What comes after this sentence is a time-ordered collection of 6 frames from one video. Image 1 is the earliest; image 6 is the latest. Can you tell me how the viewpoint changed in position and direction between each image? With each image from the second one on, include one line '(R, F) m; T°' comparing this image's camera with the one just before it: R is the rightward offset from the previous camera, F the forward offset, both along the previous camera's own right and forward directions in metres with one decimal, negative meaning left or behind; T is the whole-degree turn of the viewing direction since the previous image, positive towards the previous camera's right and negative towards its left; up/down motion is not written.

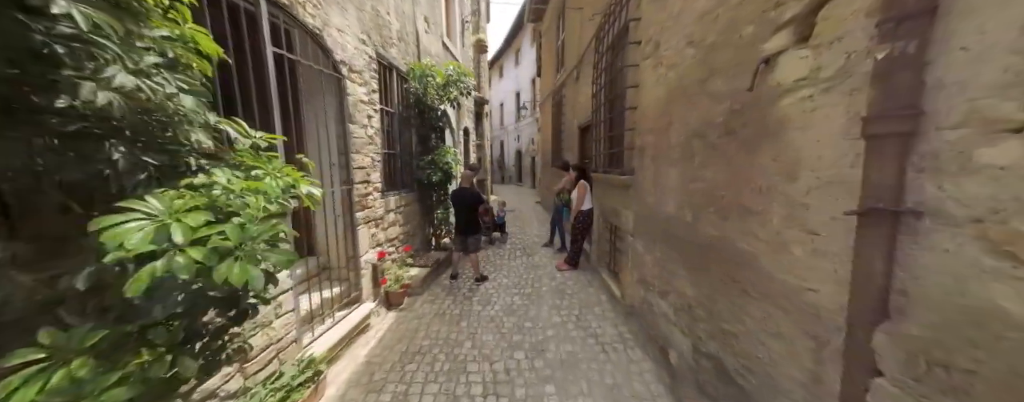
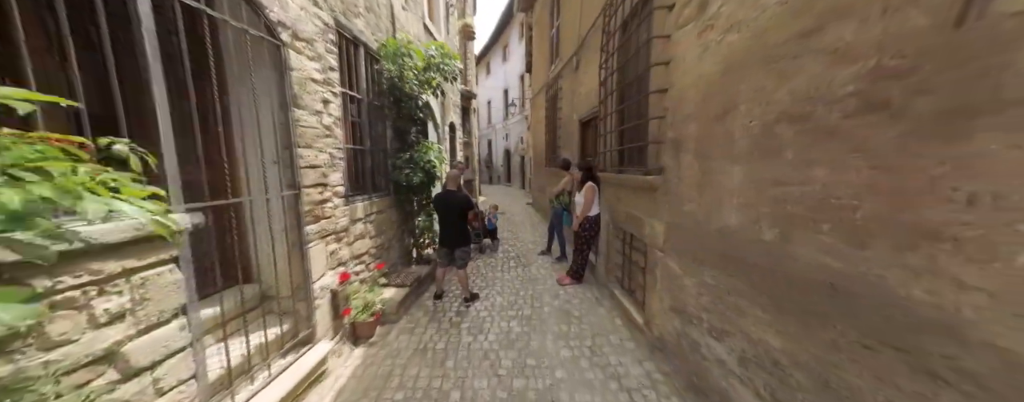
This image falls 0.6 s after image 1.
(-0.1, +0.7) m; +3°
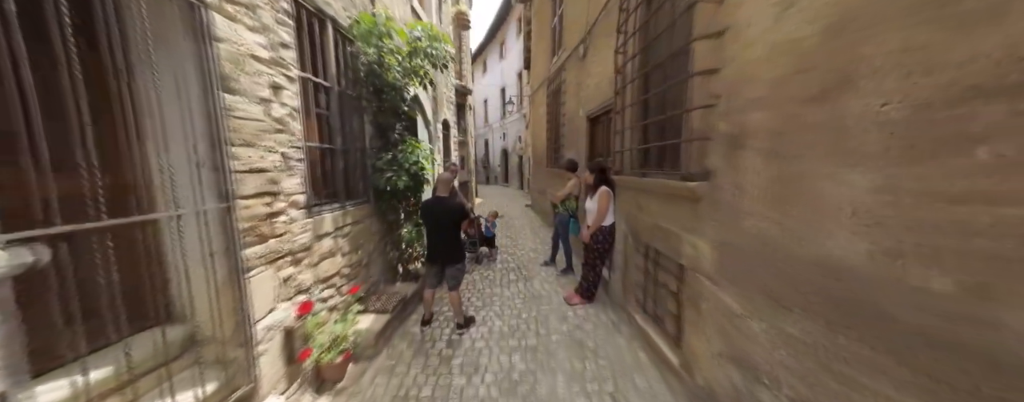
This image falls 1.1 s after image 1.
(0.0, +0.6) m; +1°
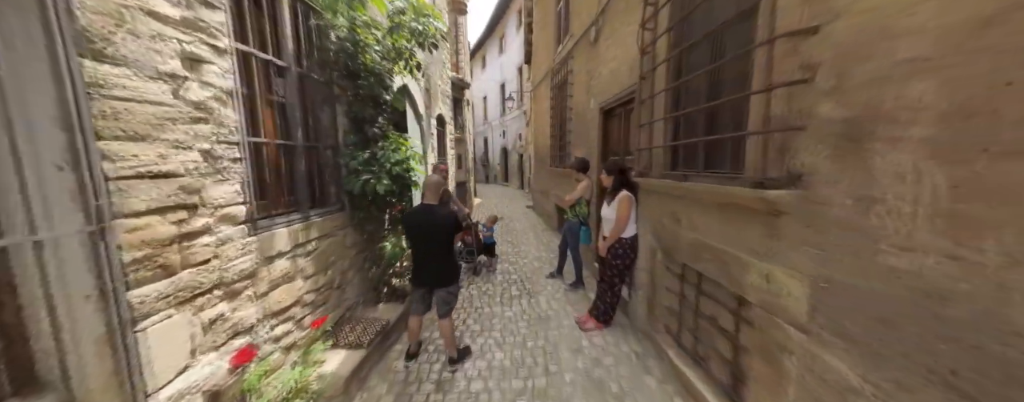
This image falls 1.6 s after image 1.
(0.0, +0.6) m; 0°
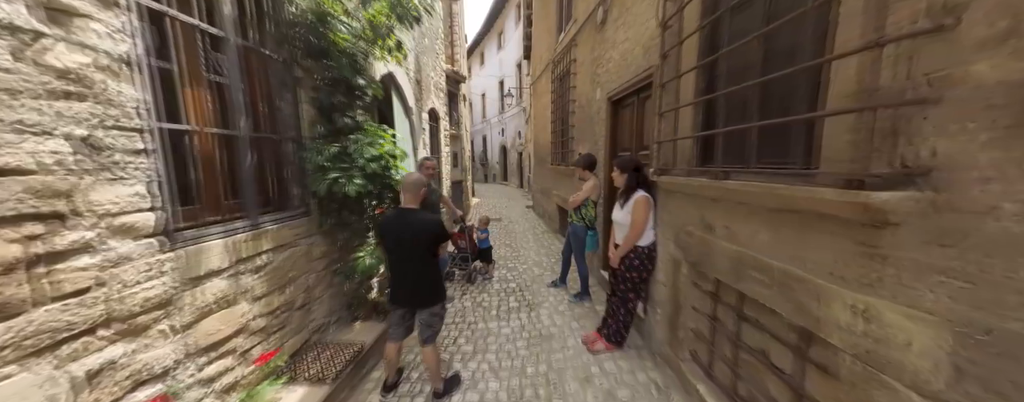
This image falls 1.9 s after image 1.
(0.0, +0.4) m; 0°
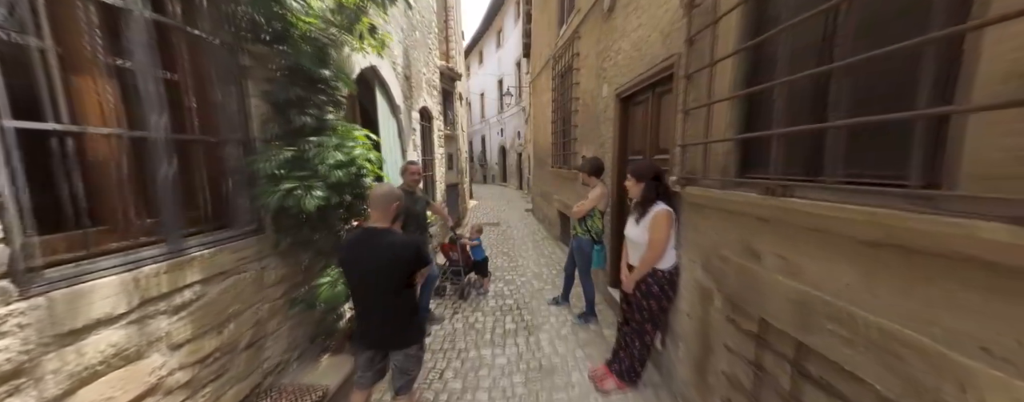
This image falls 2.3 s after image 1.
(0.0, +0.4) m; 0°
